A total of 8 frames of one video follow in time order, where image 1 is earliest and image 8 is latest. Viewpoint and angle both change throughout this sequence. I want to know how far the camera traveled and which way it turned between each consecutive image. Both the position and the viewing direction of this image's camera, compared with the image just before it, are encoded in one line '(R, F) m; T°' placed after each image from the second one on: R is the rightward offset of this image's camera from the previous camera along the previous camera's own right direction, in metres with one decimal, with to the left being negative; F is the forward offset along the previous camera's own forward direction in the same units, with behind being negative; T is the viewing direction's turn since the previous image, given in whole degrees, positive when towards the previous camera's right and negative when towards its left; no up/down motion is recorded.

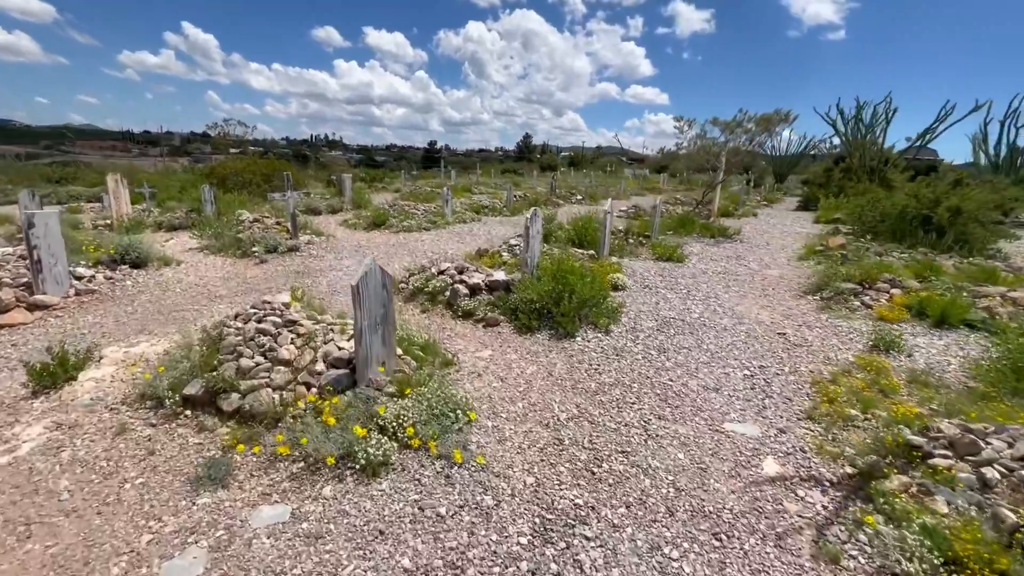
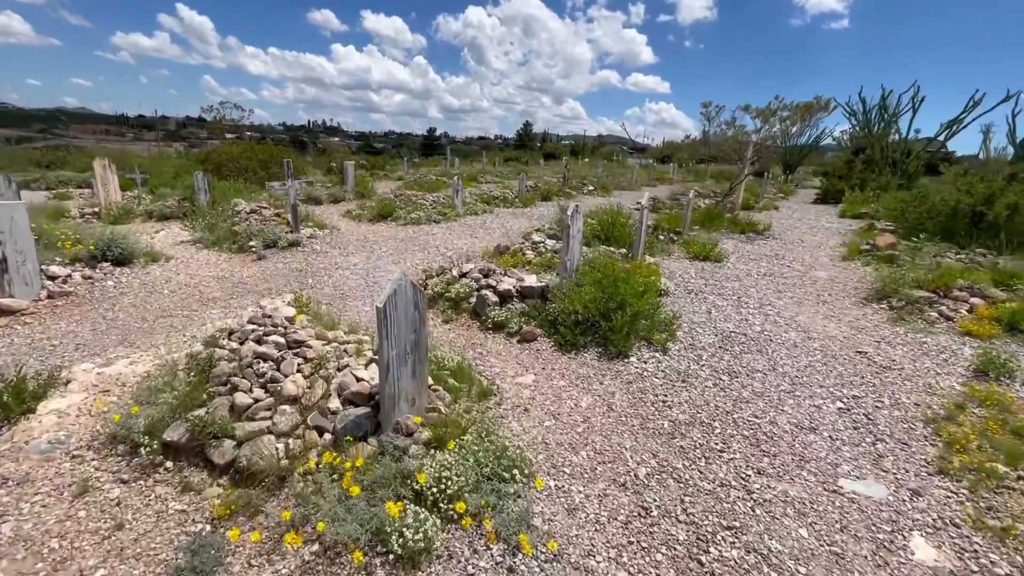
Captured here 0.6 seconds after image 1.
(-0.5, +1.0) m; 0°
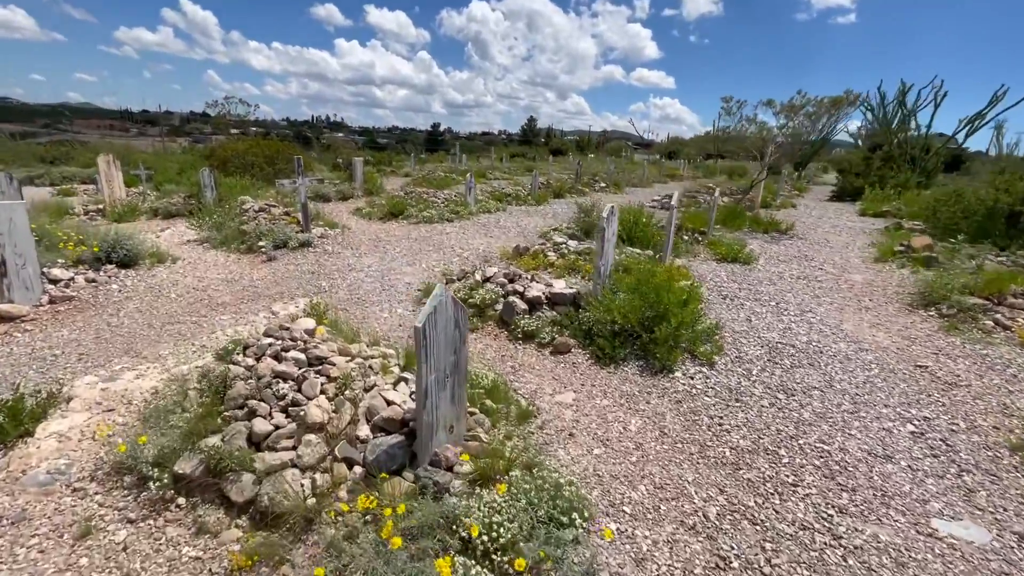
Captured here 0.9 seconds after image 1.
(-0.4, +0.4) m; 0°
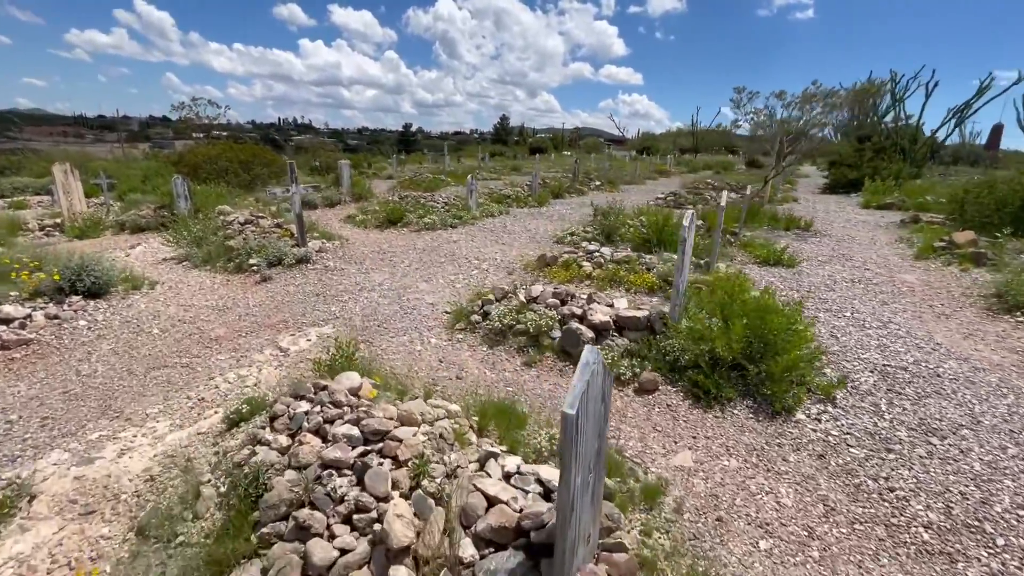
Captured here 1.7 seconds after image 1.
(-0.9, +1.0) m; +3°
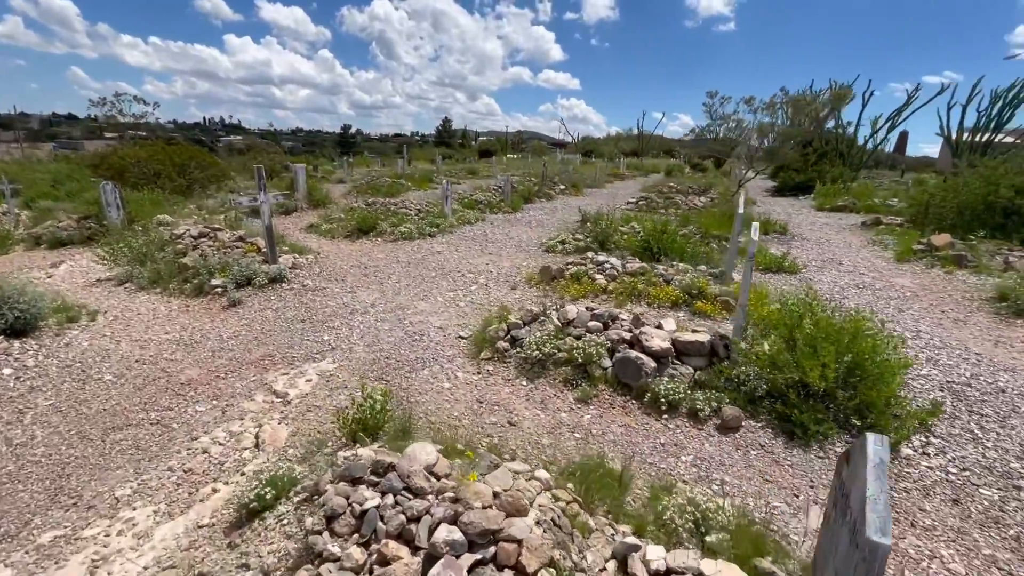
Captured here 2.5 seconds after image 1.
(-1.0, +0.8) m; +6°
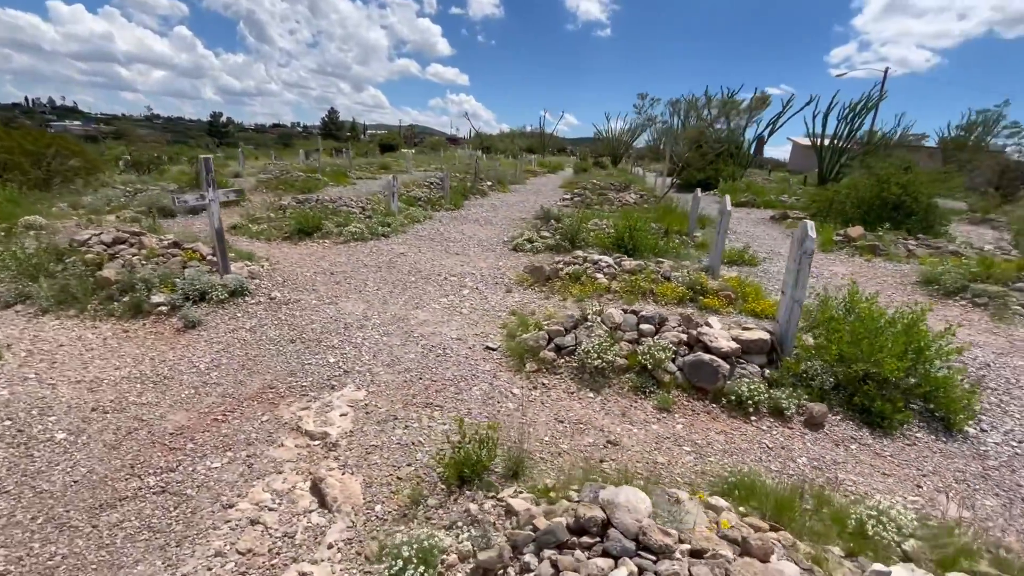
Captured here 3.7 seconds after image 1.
(-1.6, +0.6) m; +12°
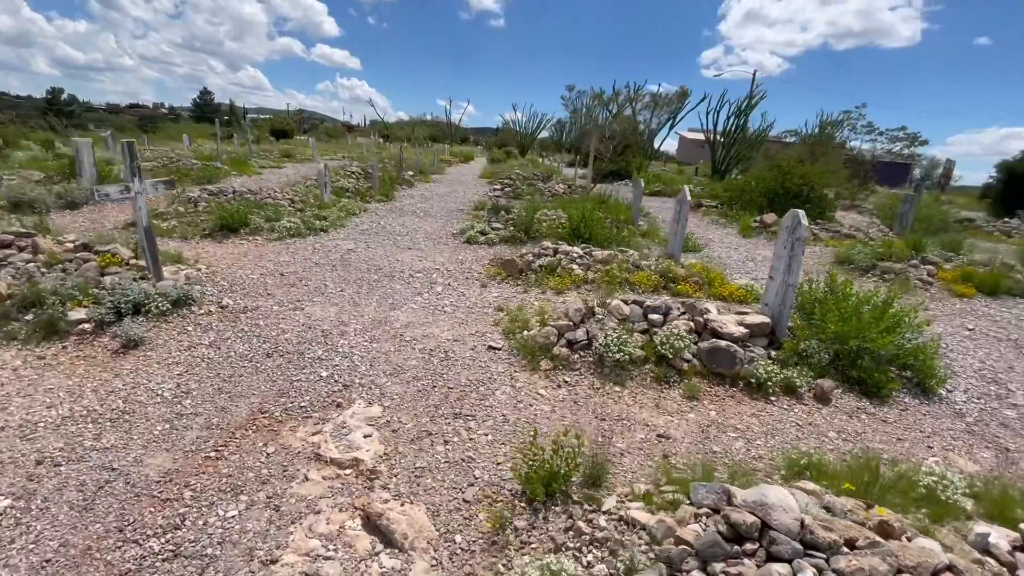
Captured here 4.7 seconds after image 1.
(-1.1, +0.4) m; +11°
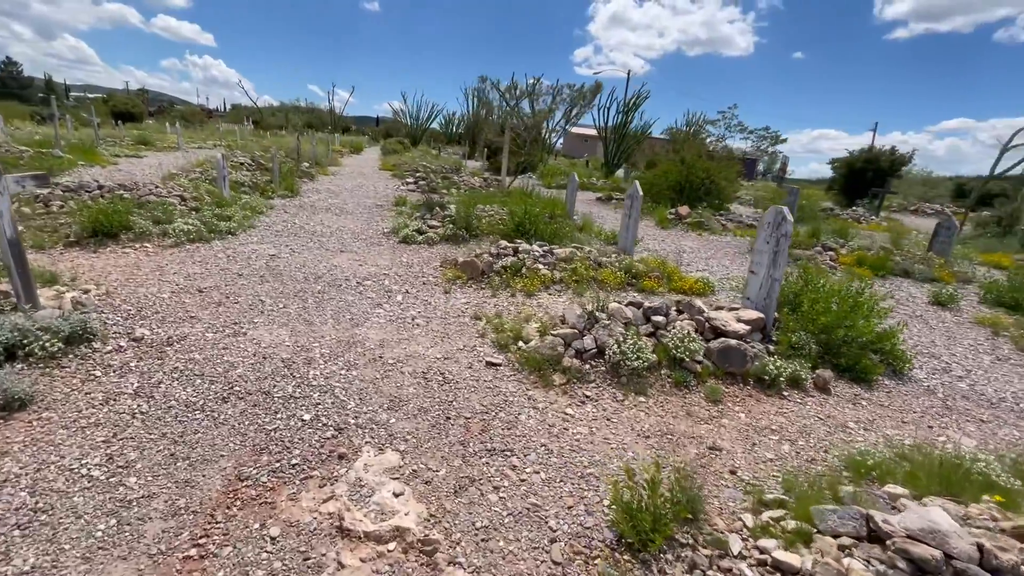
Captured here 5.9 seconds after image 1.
(-1.1, +0.6) m; +13°
